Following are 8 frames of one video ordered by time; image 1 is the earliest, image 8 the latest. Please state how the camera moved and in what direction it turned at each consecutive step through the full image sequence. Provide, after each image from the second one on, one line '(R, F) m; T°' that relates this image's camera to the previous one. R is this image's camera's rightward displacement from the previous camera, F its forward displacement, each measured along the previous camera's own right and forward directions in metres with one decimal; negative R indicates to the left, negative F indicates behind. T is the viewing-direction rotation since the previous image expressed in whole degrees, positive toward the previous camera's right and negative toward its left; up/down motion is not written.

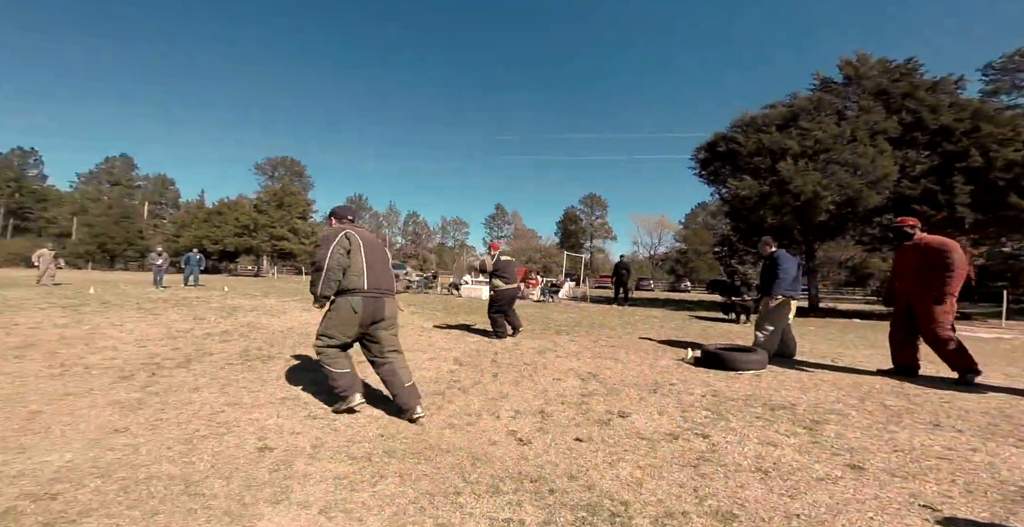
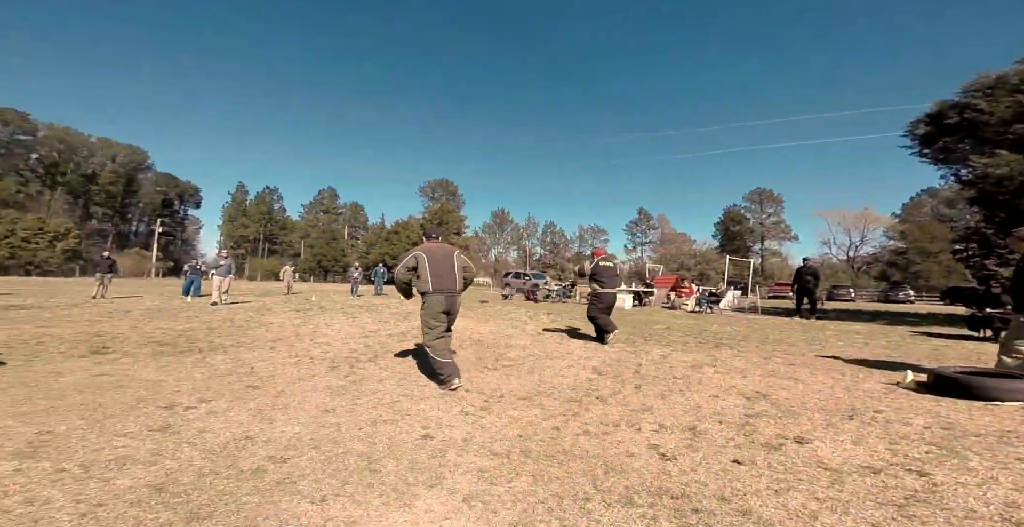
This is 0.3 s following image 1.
(+0.1, 0.0) m; -19°
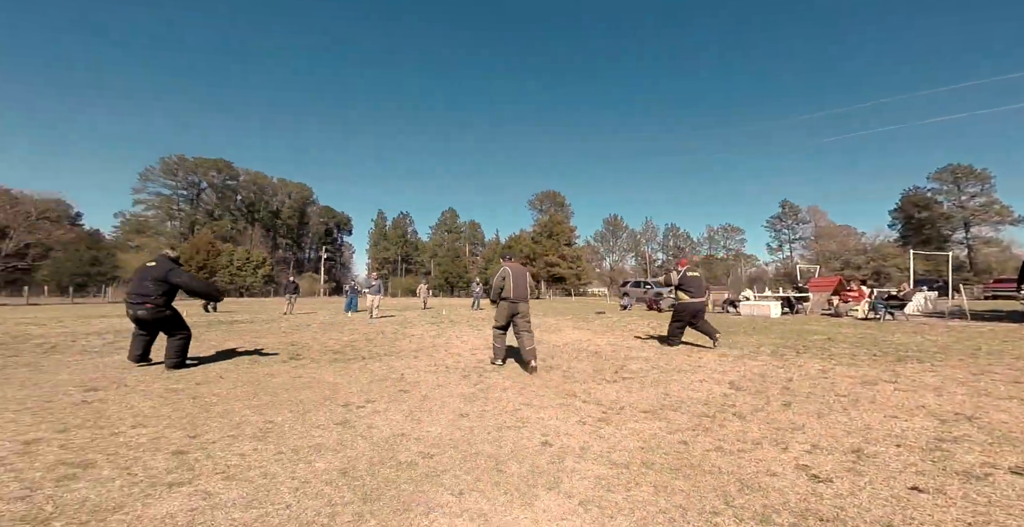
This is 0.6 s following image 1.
(+0.1, -0.1) m; -16°
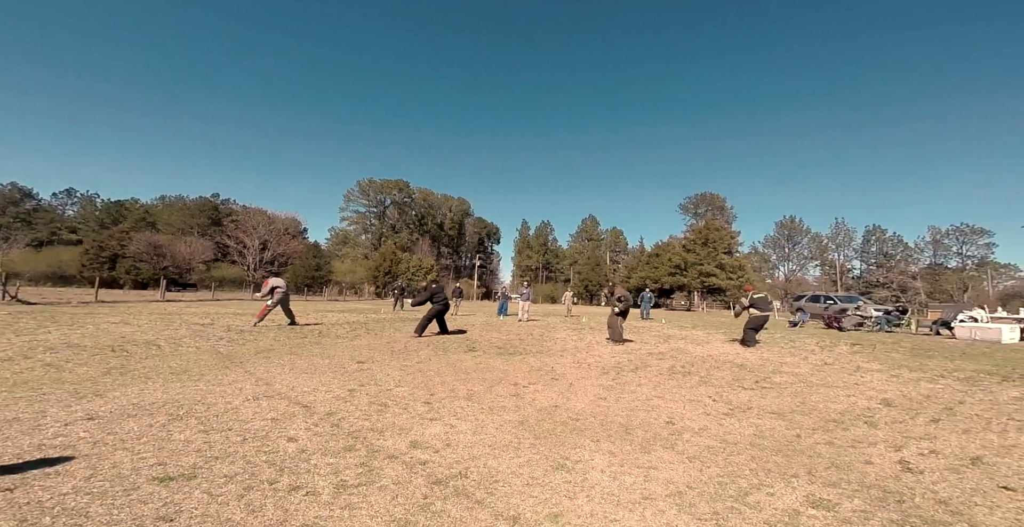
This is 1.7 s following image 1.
(+0.2, -1.5) m; -19°
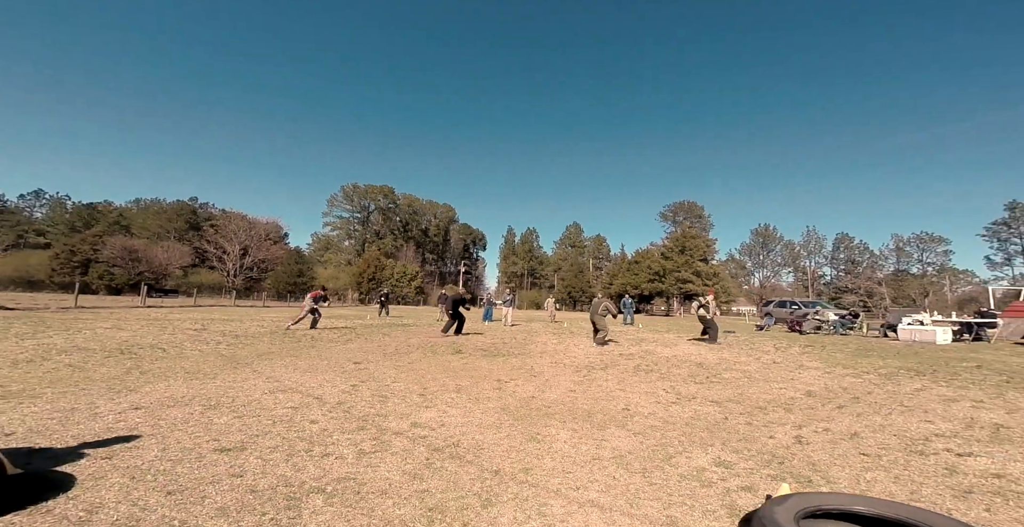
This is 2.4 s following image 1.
(0.0, -1.1) m; +2°
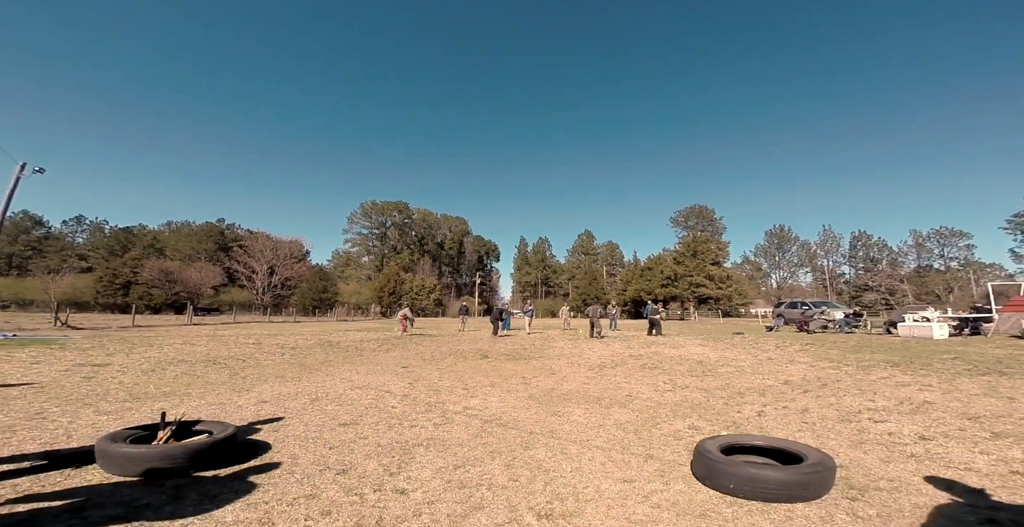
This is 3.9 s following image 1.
(-0.1, -1.8) m; -2°
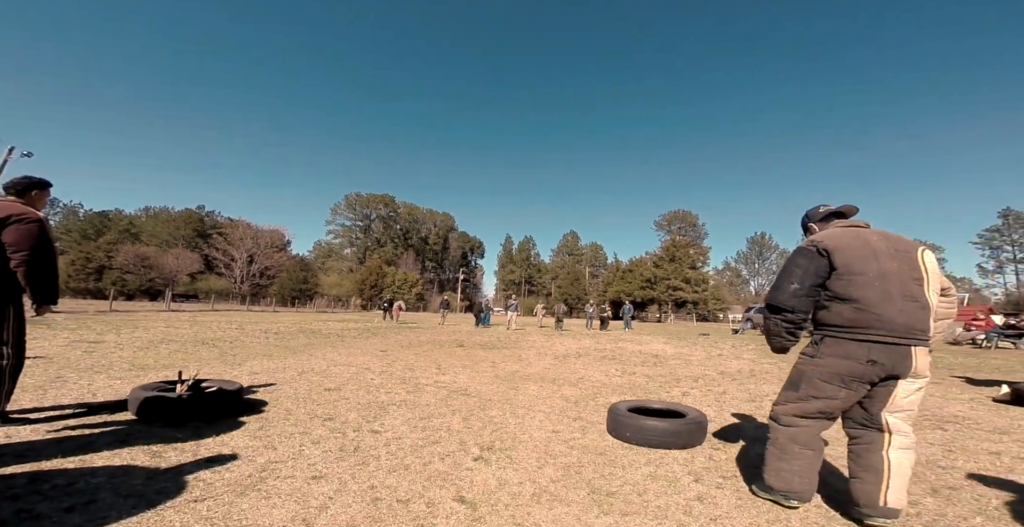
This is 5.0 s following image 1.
(+0.3, -1.1) m; +2°
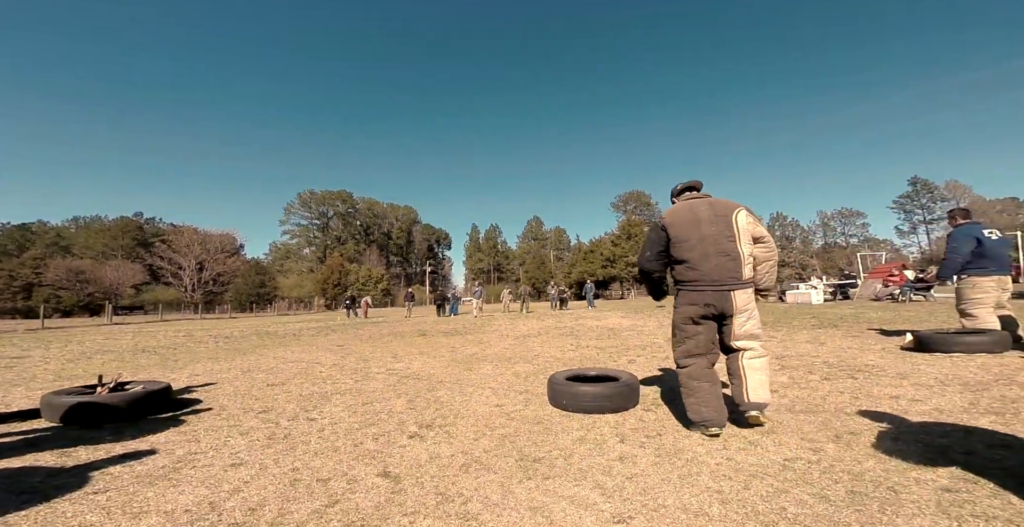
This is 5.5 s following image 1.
(+0.4, 0.0) m; +4°
